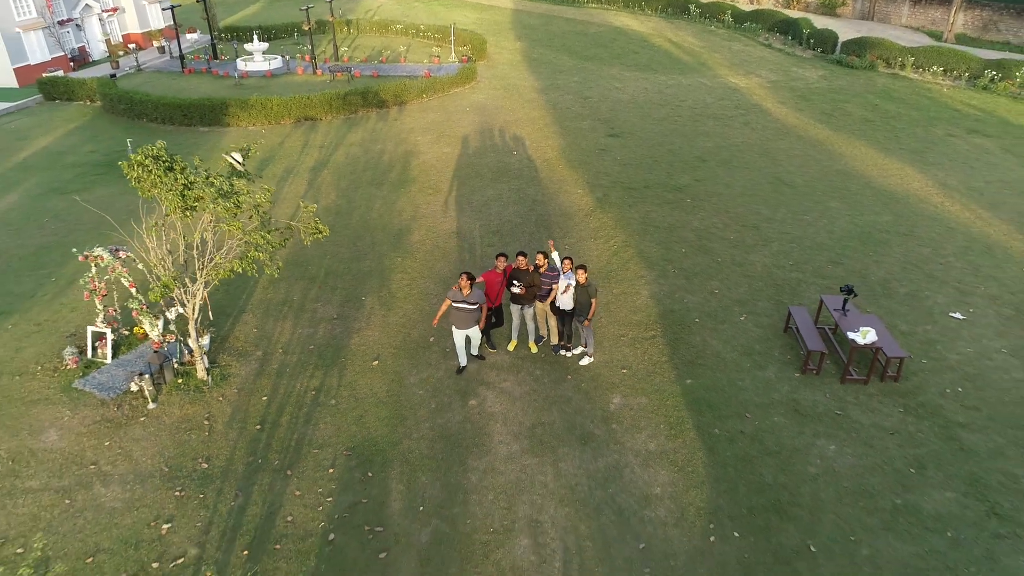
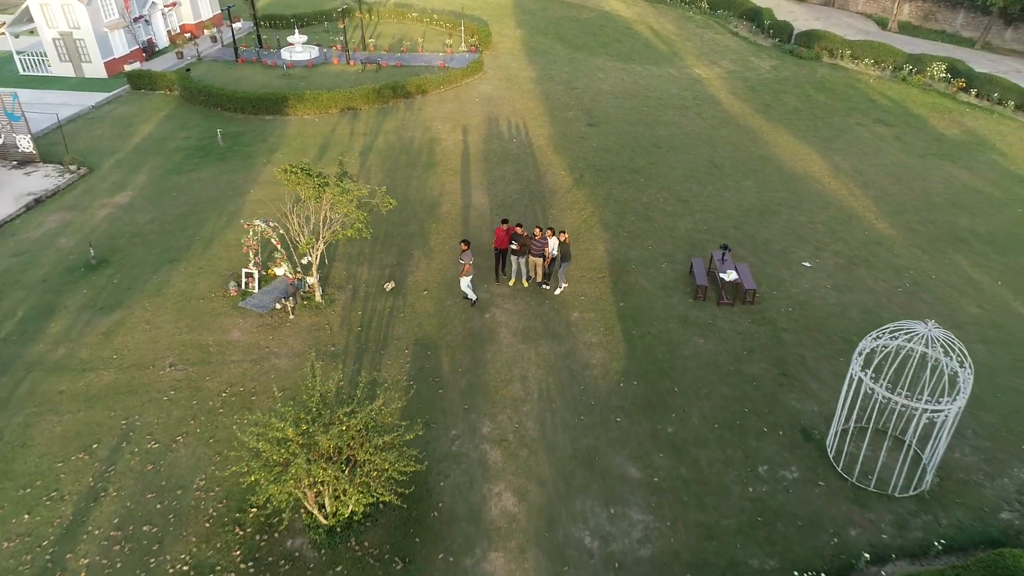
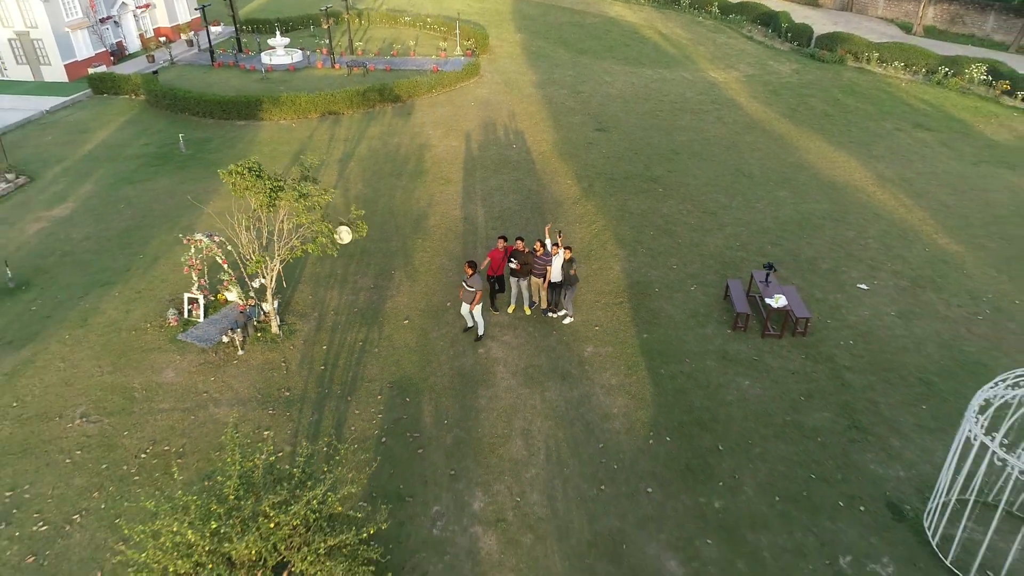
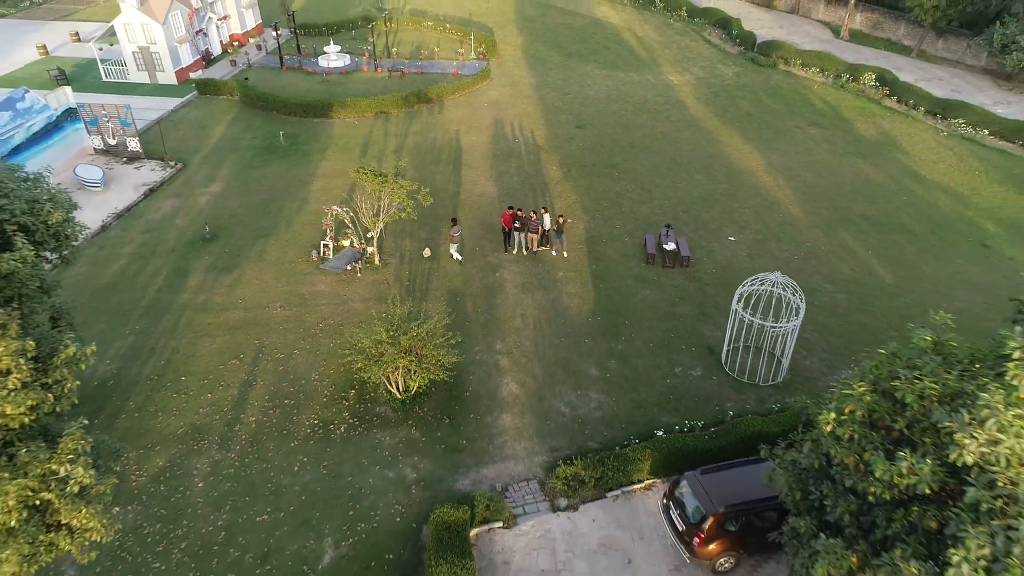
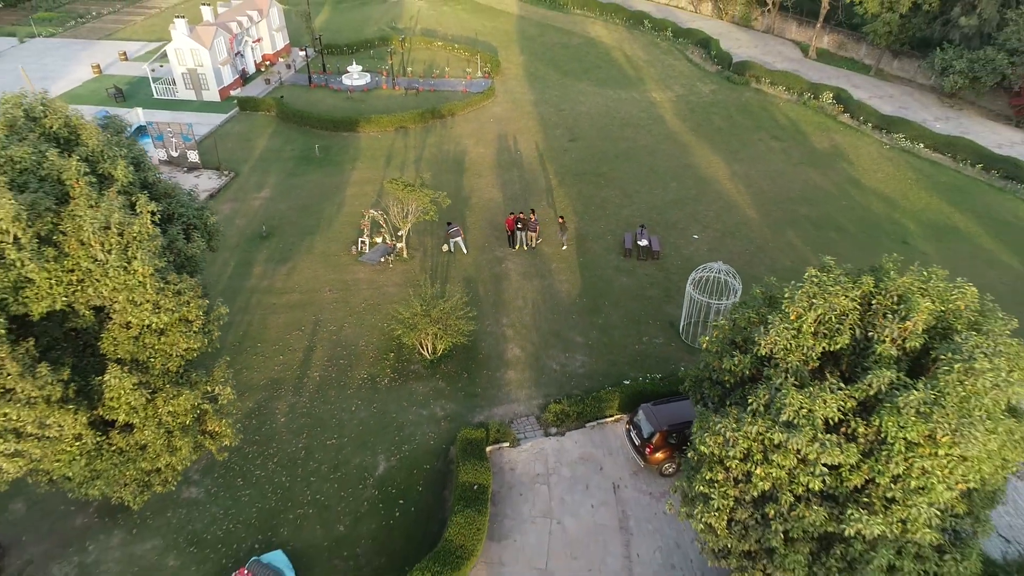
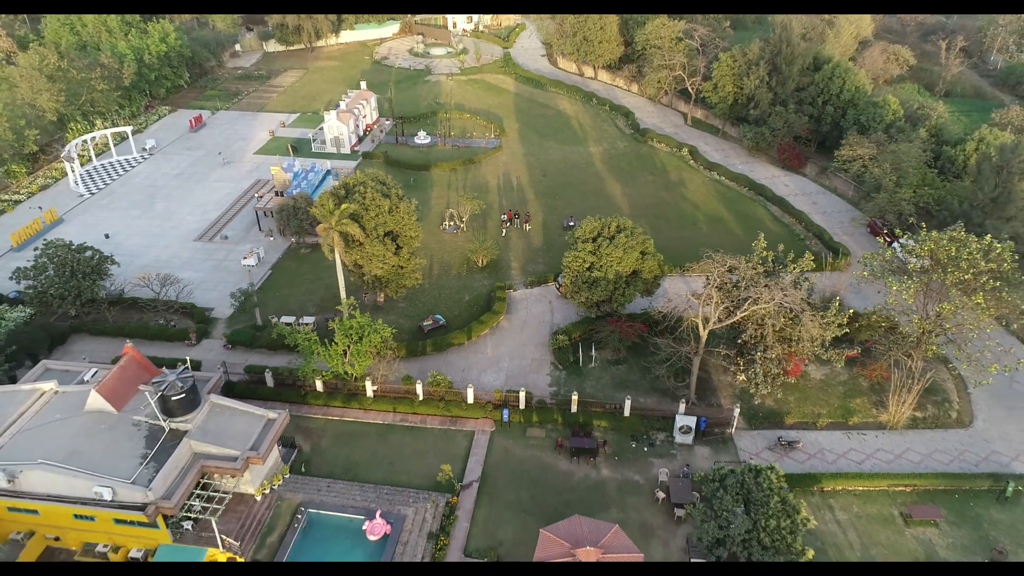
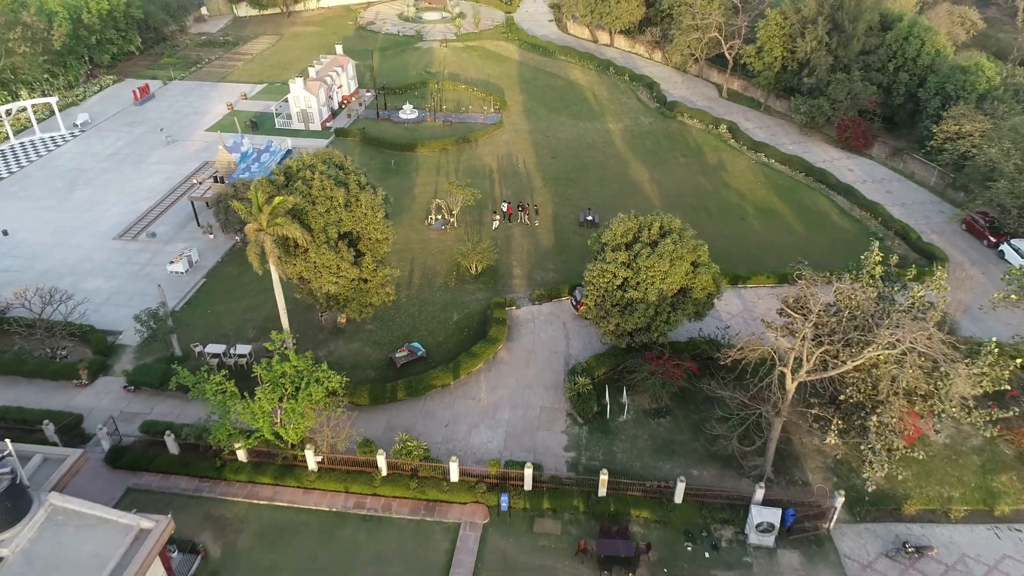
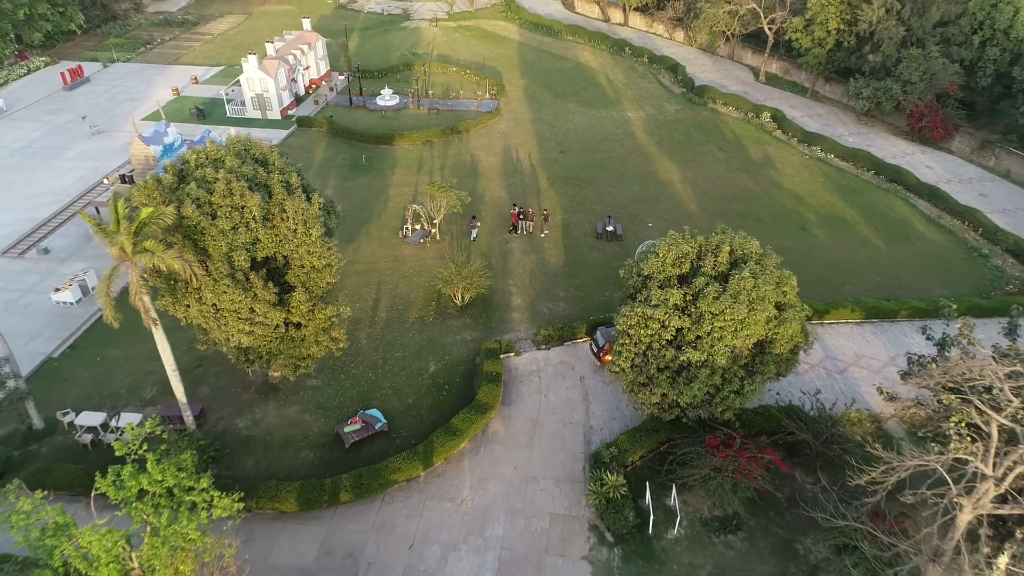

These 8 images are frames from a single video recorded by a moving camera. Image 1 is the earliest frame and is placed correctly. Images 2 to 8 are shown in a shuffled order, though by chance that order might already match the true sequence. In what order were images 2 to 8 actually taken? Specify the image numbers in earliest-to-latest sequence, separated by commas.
3, 2, 4, 5, 8, 7, 6
